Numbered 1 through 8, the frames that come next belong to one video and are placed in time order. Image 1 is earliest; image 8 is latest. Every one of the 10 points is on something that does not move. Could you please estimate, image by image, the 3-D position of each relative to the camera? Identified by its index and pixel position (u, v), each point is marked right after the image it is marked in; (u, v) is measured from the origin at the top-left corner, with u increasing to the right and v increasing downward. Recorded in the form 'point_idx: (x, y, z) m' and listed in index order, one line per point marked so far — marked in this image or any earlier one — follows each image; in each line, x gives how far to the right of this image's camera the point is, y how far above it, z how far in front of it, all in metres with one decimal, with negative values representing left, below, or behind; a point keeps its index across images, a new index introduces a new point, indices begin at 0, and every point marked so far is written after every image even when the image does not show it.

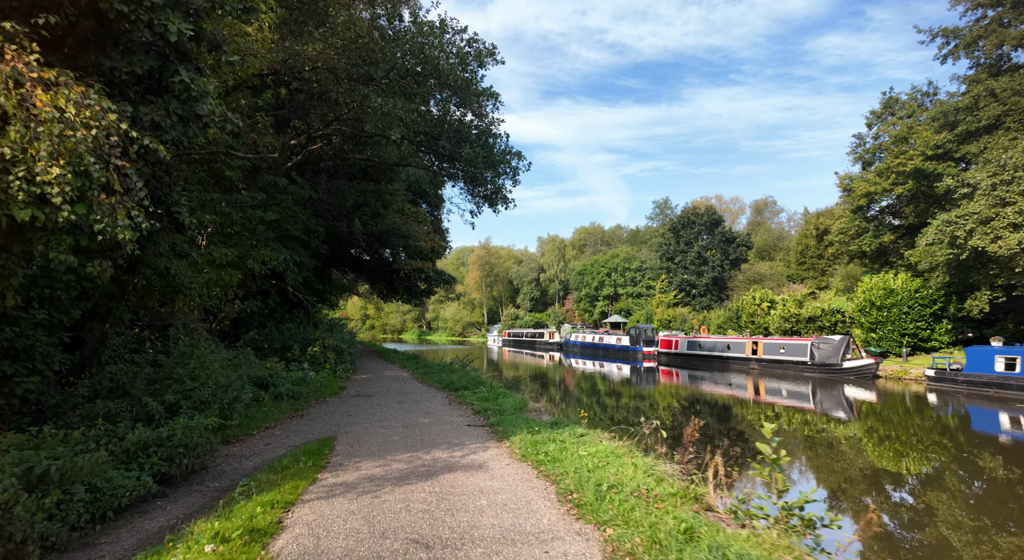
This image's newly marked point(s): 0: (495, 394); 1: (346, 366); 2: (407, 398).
0: (-0.3, -1.9, +9.6) m
1: (-4.2, -2.2, +14.5) m
2: (-1.8, -2.1, +10.0) m
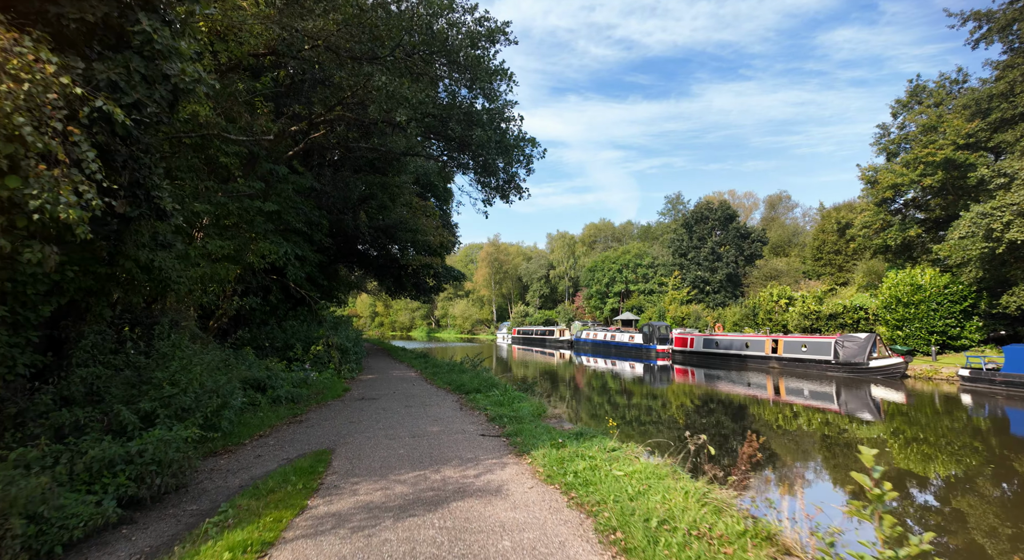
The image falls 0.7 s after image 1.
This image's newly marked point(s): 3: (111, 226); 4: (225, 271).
0: (0.0, -1.8, +8.8) m
1: (-3.9, -2.1, +13.9) m
2: (-1.6, -2.0, +9.3) m
3: (-4.3, +0.6, +6.2) m
4: (-5.2, +0.1, +10.4) m
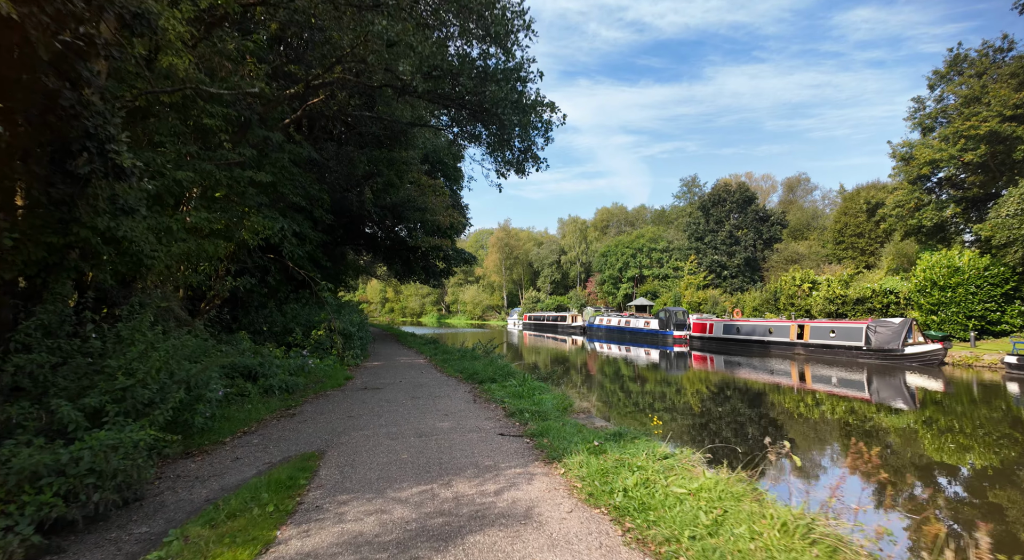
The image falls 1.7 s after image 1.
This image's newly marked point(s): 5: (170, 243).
0: (+0.2, -1.5, +7.8) m
1: (-3.5, -1.6, +12.9) m
2: (-1.3, -1.6, +8.3) m
3: (-4.1, +0.9, +5.2) m
4: (-4.9, +0.5, +9.4) m
5: (-5.0, +0.5, +8.4) m
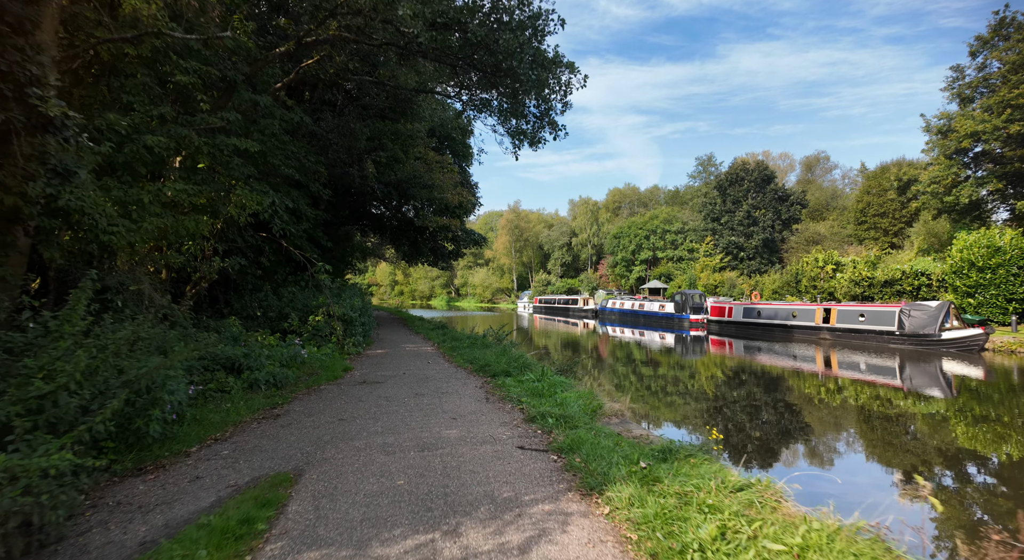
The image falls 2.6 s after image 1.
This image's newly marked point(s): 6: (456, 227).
0: (+0.4, -1.3, +6.8) m
1: (-3.2, -1.2, +12.0) m
2: (-1.1, -1.4, +7.3) m
3: (-4.0, +1.0, +4.2) m
4: (-4.6, +0.7, +8.4) m
5: (-4.8, +0.8, +7.4) m
6: (-2.0, +1.8, +19.9) m
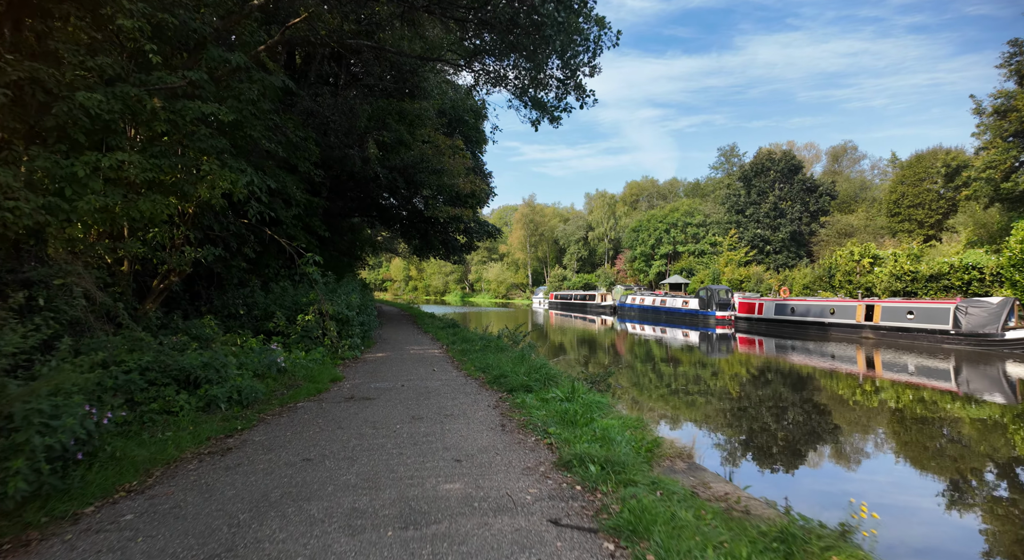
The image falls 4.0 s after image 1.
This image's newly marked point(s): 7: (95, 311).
0: (+0.7, -1.2, +5.3) m
1: (-2.9, -1.1, +10.5) m
2: (-0.8, -1.3, +5.8) m
3: (-3.8, +1.1, +2.8) m
4: (-4.4, +0.8, +7.0) m
5: (-4.5, +0.9, +6.0) m
6: (-1.4, +2.0, +18.4) m
7: (-4.6, -0.3, +6.3) m
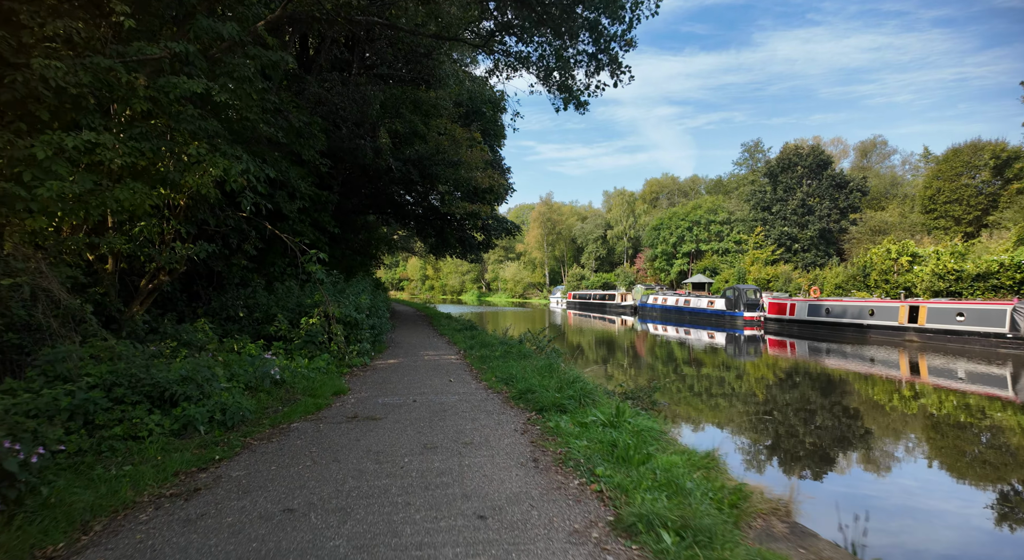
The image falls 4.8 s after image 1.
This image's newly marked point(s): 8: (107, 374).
0: (+0.9, -1.2, +4.3) m
1: (-2.5, -1.1, +9.6) m
2: (-0.6, -1.3, +4.9) m
3: (-3.6, +1.1, +1.9) m
4: (-4.1, +0.8, +6.1) m
5: (-4.3, +0.9, +5.1) m
6: (-0.8, +2.0, +17.5) m
7: (-4.3, -0.3, +5.5) m
8: (-3.4, -0.8, +4.9) m
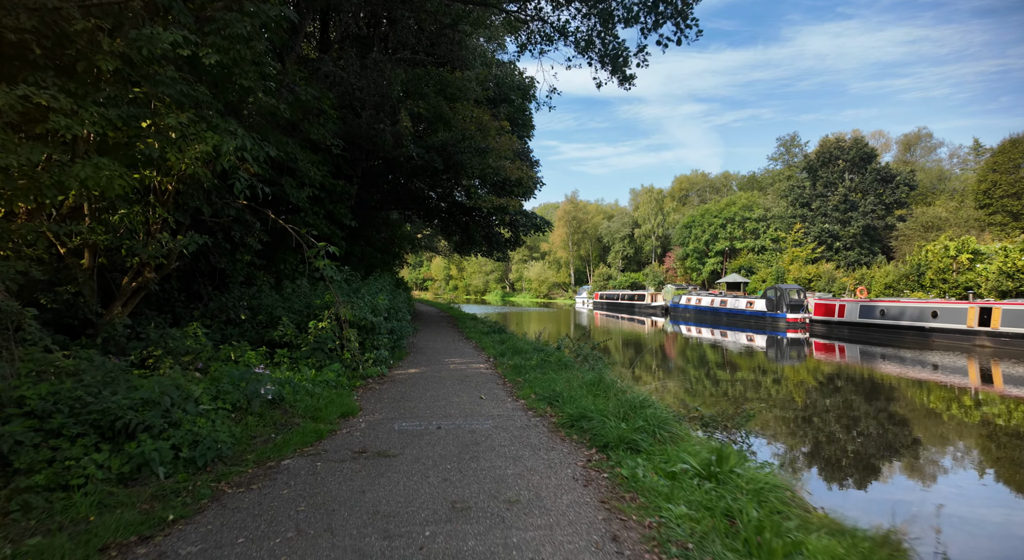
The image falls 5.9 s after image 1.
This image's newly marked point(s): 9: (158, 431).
0: (+1.3, -1.1, +3.0) m
1: (-1.9, -1.1, +8.4) m
2: (-0.2, -1.3, +3.6) m
3: (-3.4, +1.1, +0.8) m
4: (-3.6, +0.9, +5.0) m
5: (-3.9, +0.9, +4.0) m
6: (+0.1, +2.1, +16.2) m
7: (-3.9, -0.3, +4.4) m
8: (-3.0, -0.8, +3.7) m
9: (-2.5, -1.0, +4.0) m
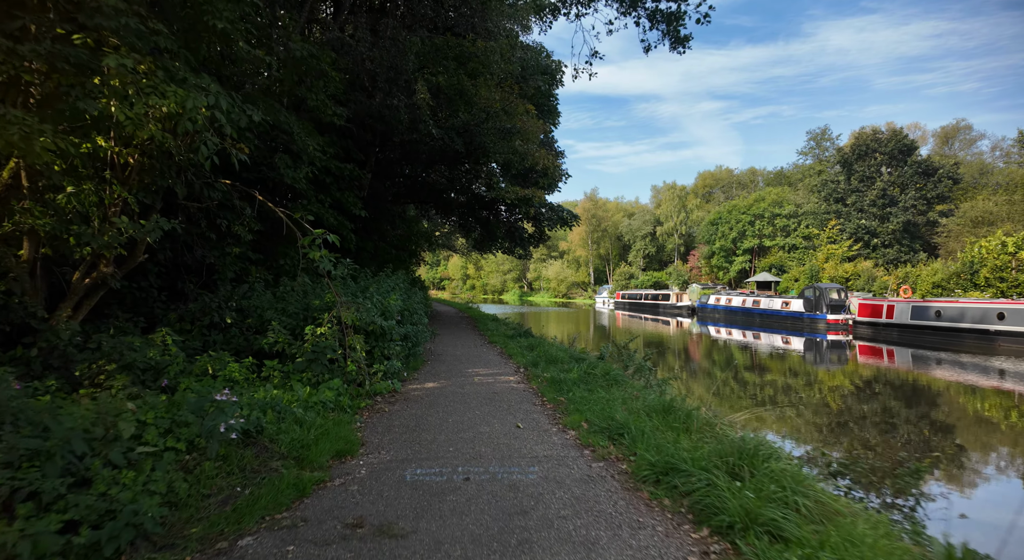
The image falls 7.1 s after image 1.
0: (+1.6, -1.1, +1.5) m
1: (-1.5, -1.0, +7.1) m
2: (+0.1, -1.2, +2.2) m
3: (-3.1, +1.1, -0.5) m
4: (-3.3, +0.9, +3.7) m
5: (-3.6, +0.9, +2.7) m
6: (+0.8, +2.1, +14.8) m
7: (-3.6, -0.3, +3.1) m
8: (-2.7, -0.7, +2.4) m
9: (-2.1, -1.0, +2.6) m
